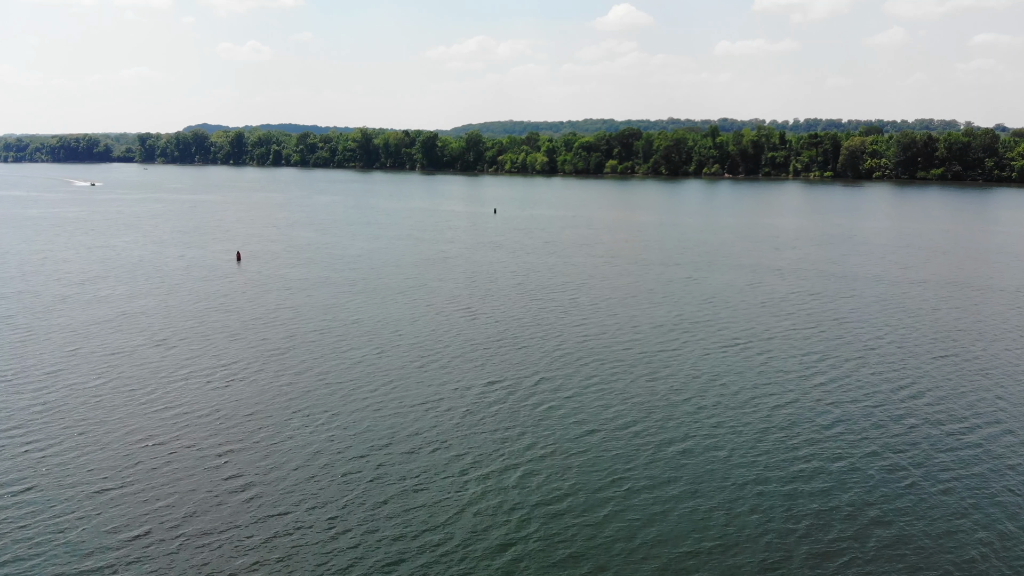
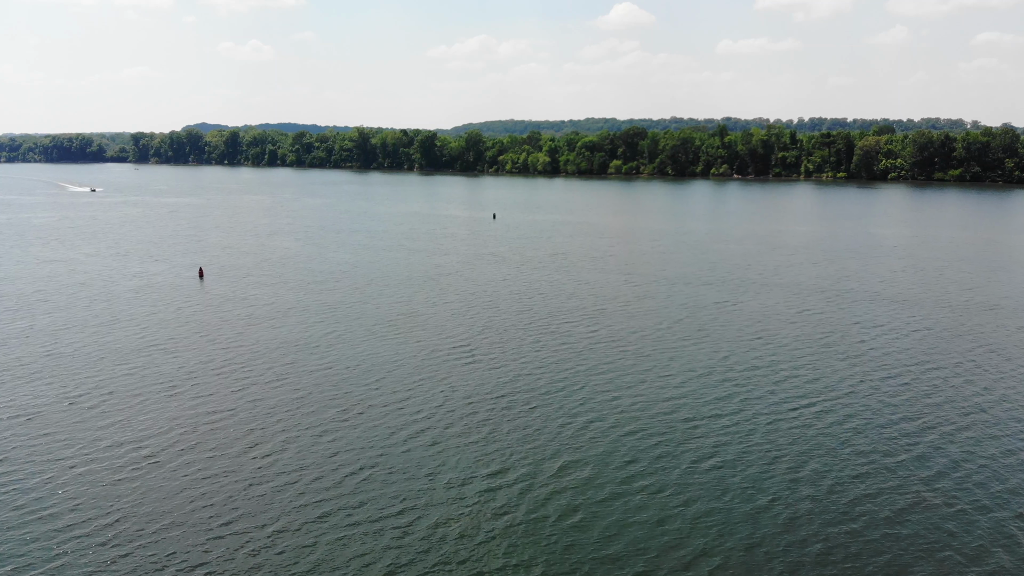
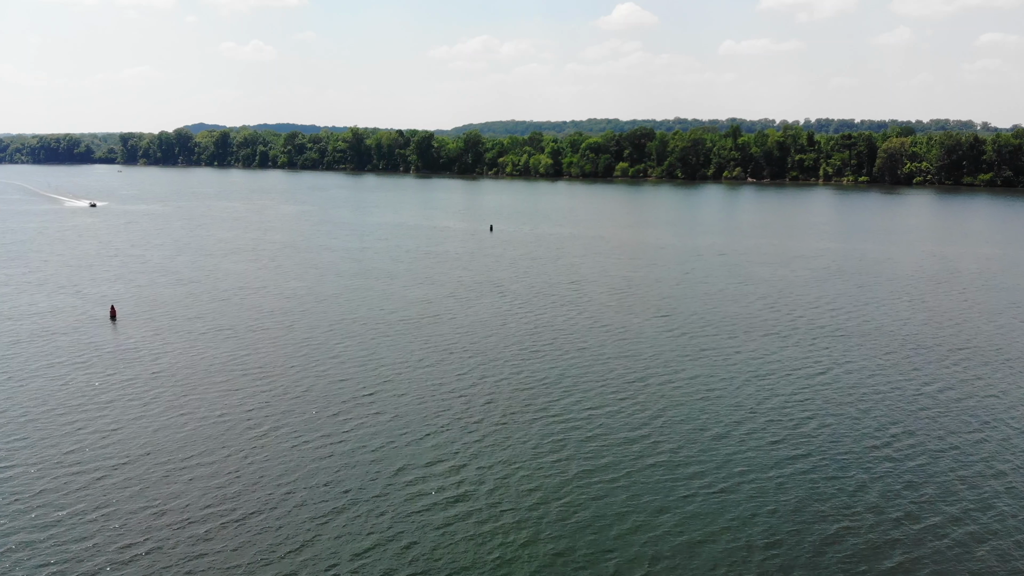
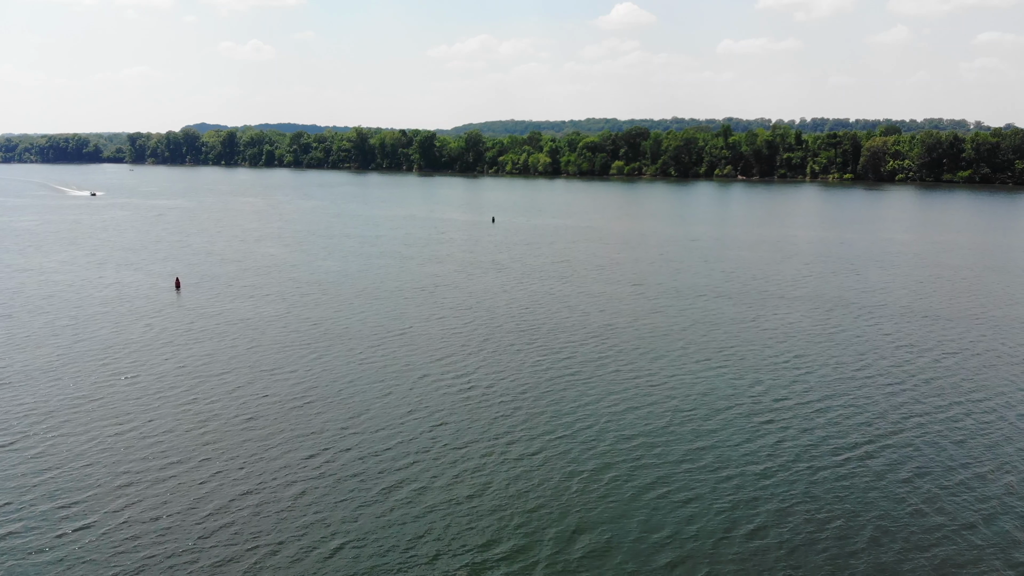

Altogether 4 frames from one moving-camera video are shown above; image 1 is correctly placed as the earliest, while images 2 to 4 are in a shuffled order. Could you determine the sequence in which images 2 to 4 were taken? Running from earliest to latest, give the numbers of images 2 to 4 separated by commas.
2, 4, 3
